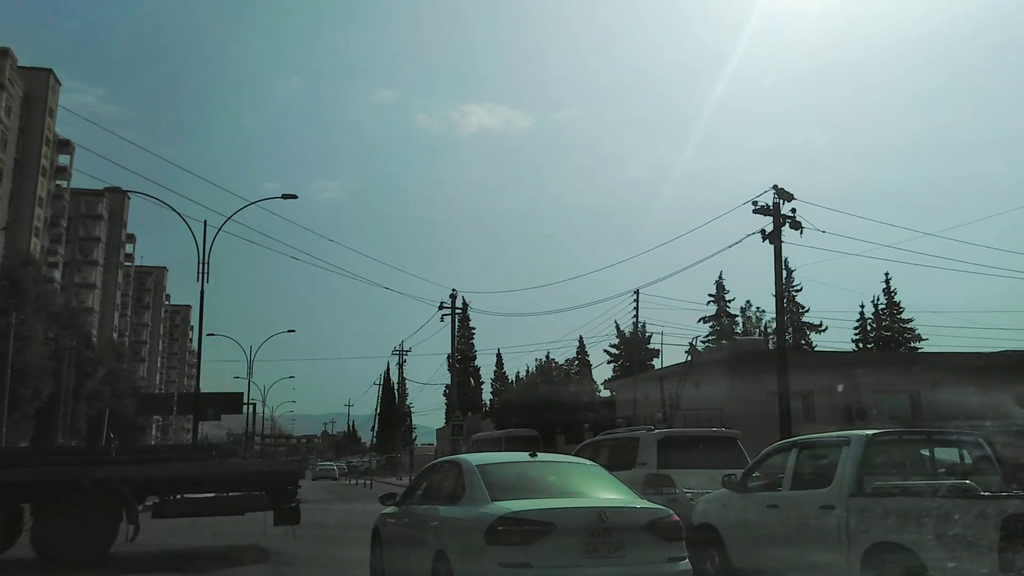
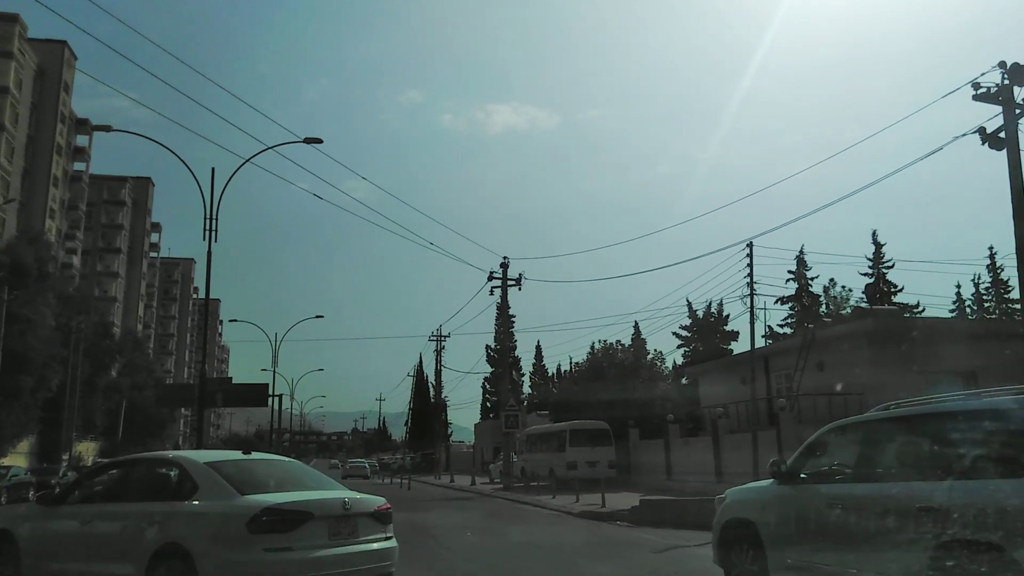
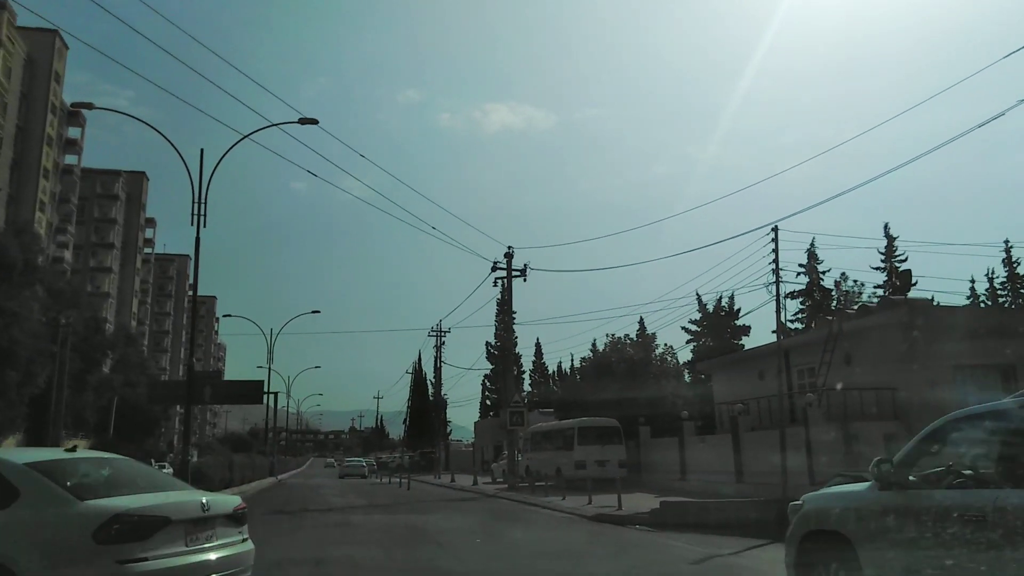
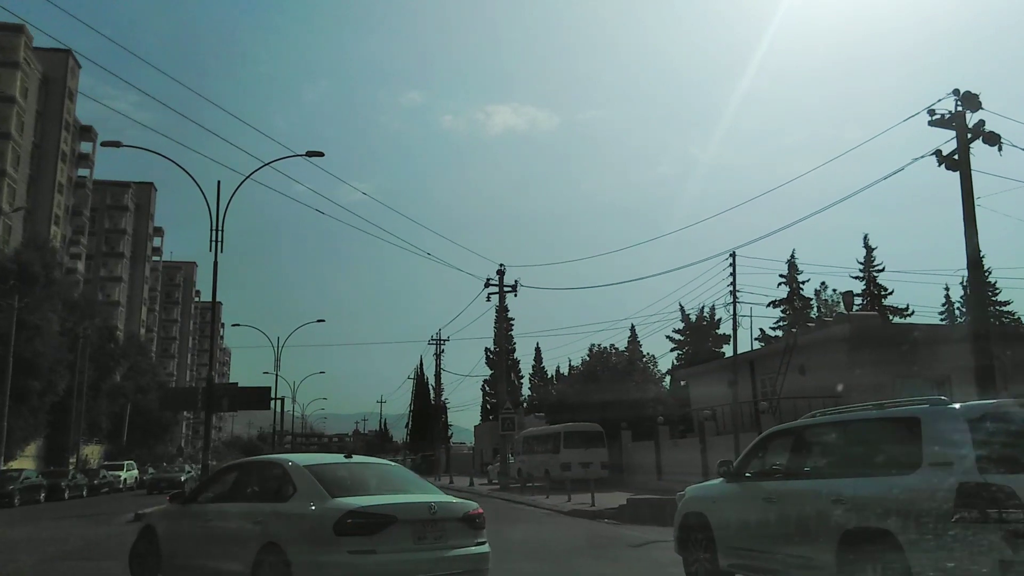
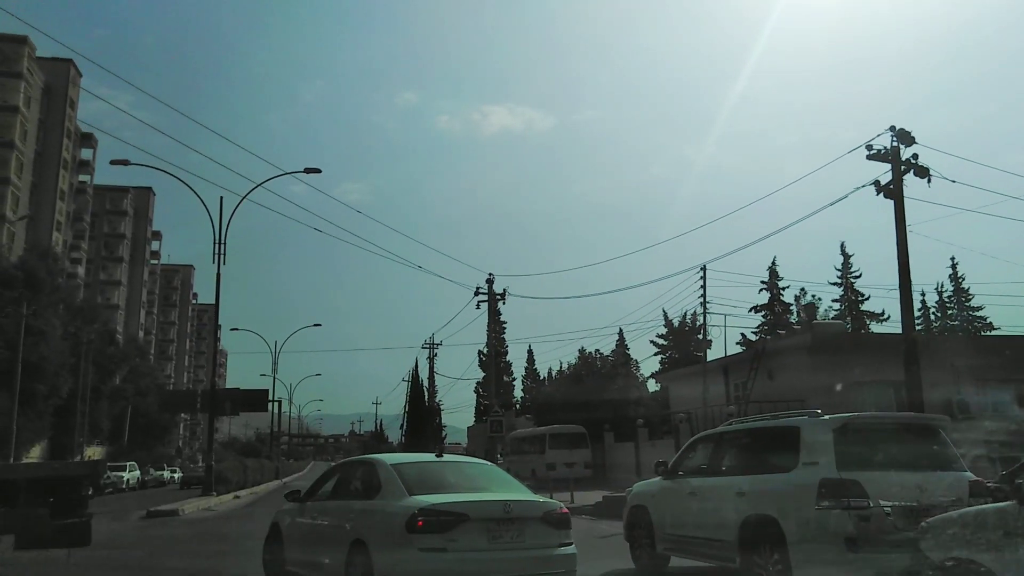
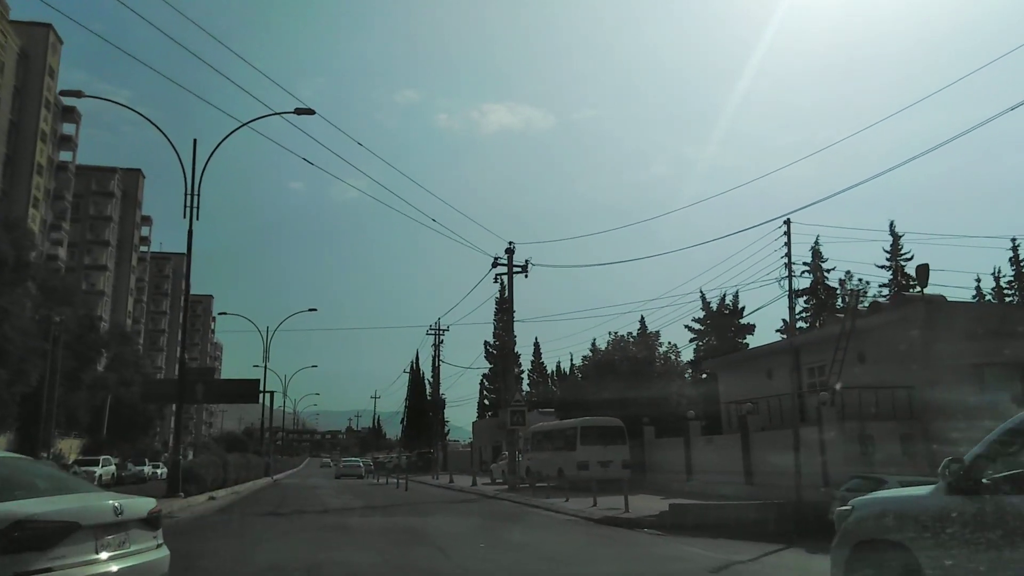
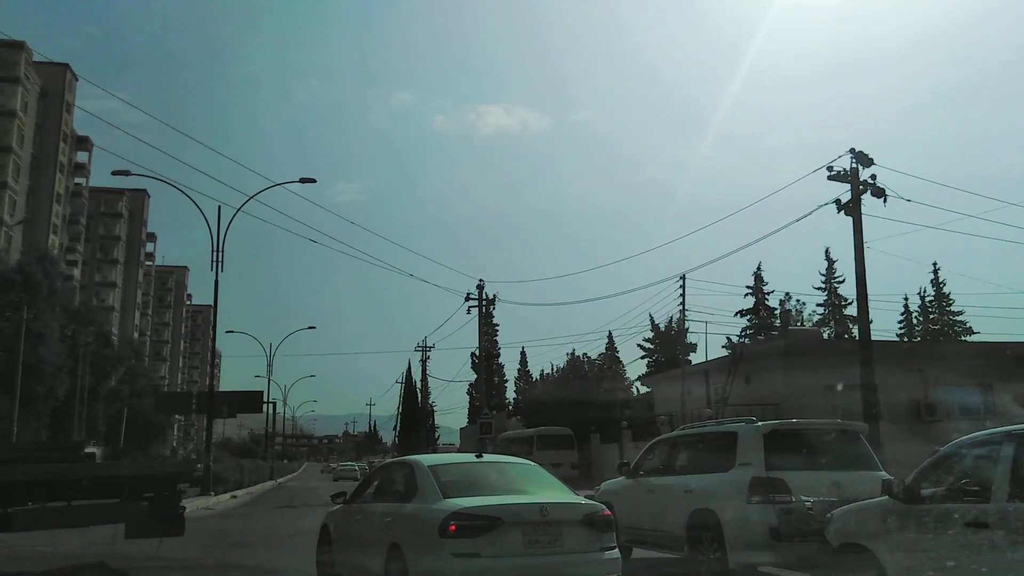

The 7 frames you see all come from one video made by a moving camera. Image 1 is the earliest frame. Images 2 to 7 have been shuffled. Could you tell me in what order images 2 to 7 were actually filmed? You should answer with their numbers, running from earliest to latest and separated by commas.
7, 5, 4, 2, 3, 6
